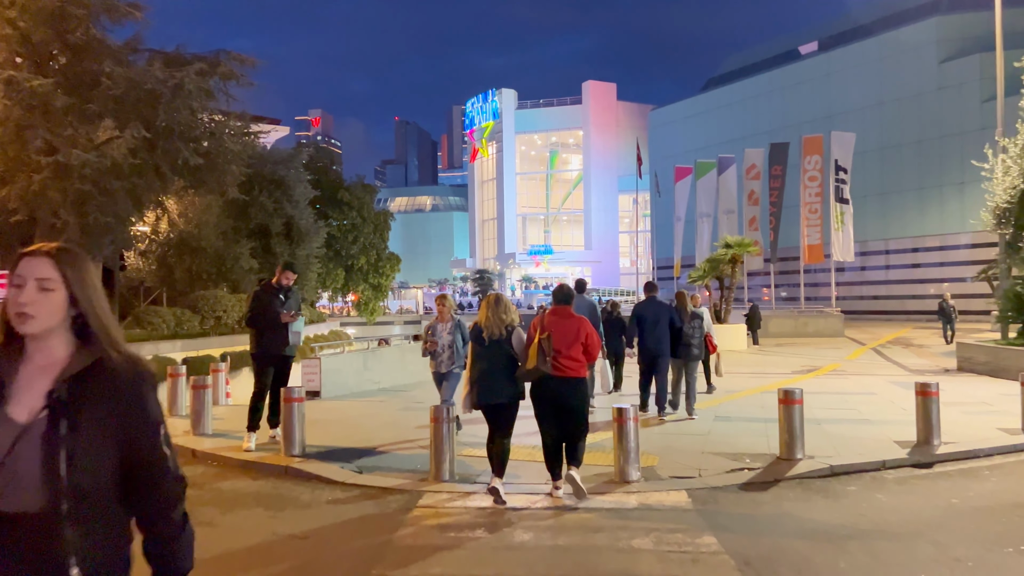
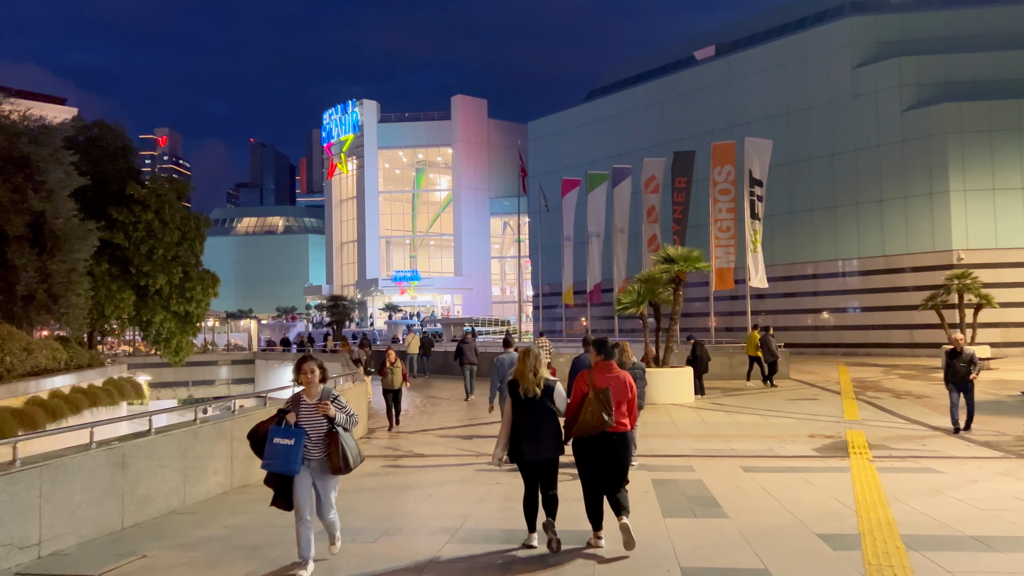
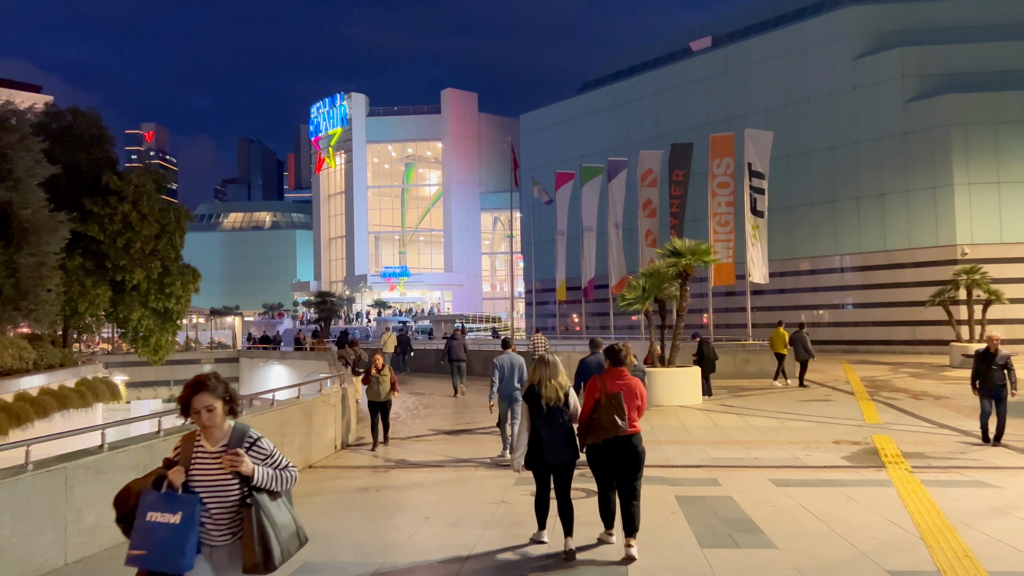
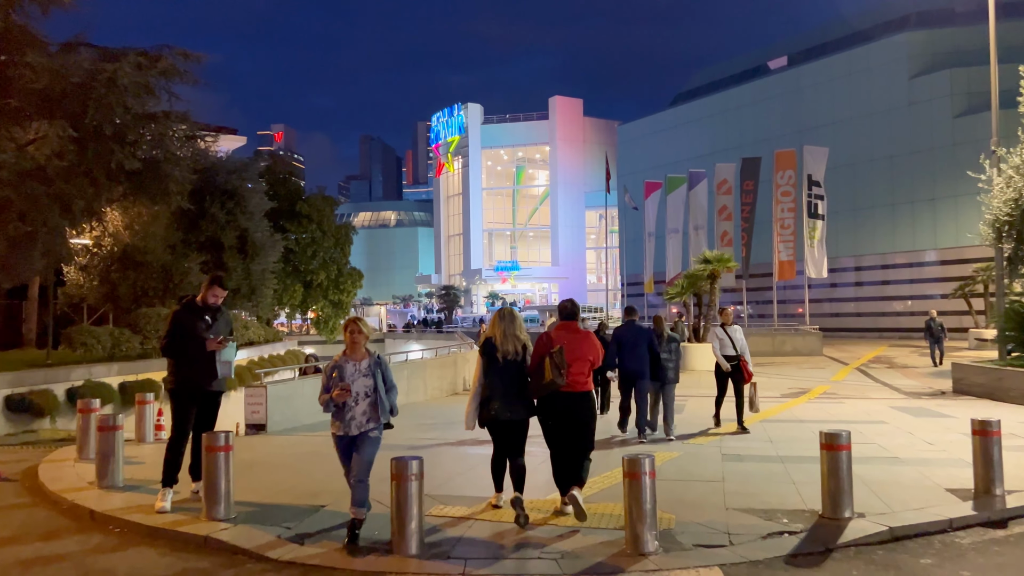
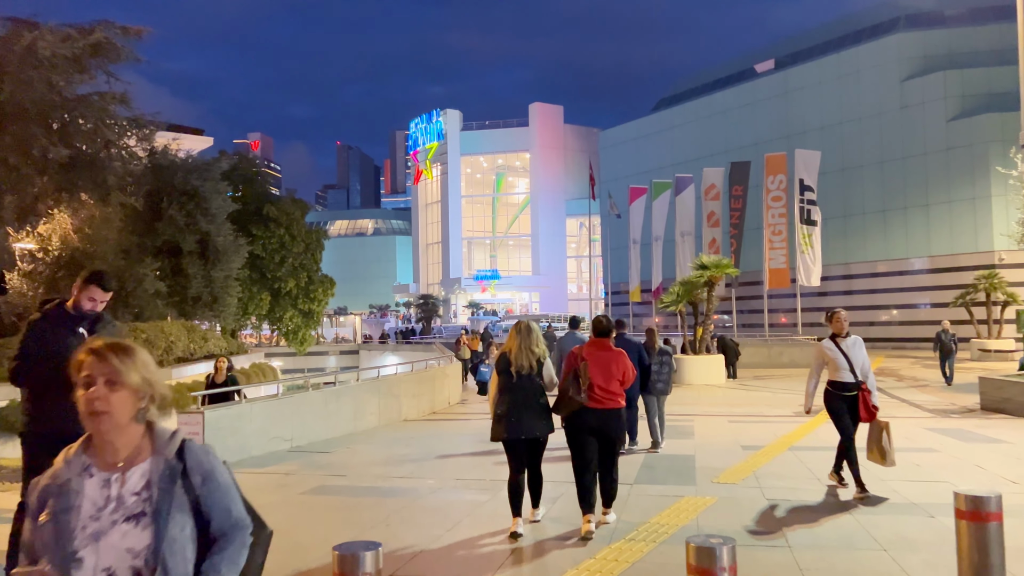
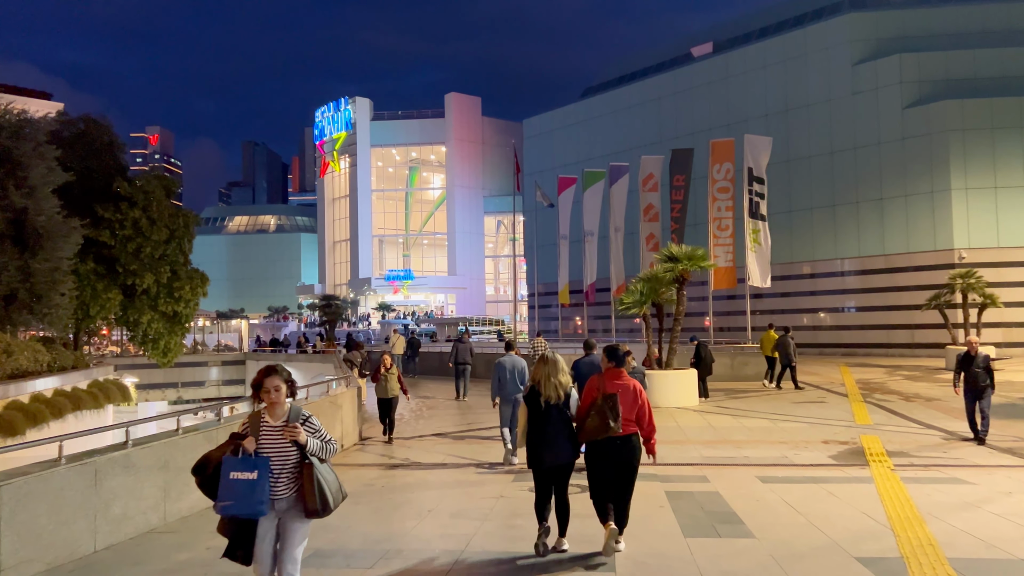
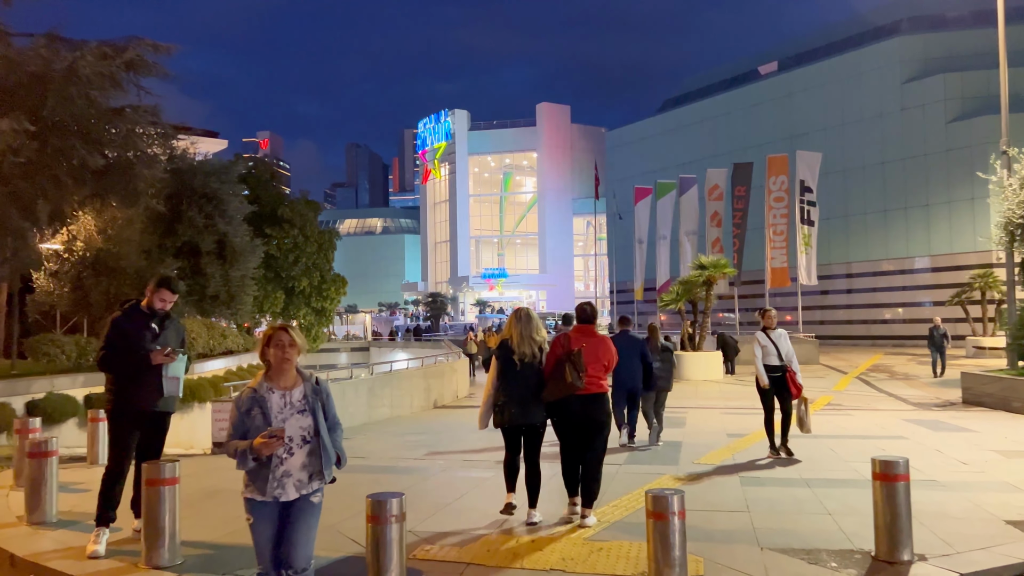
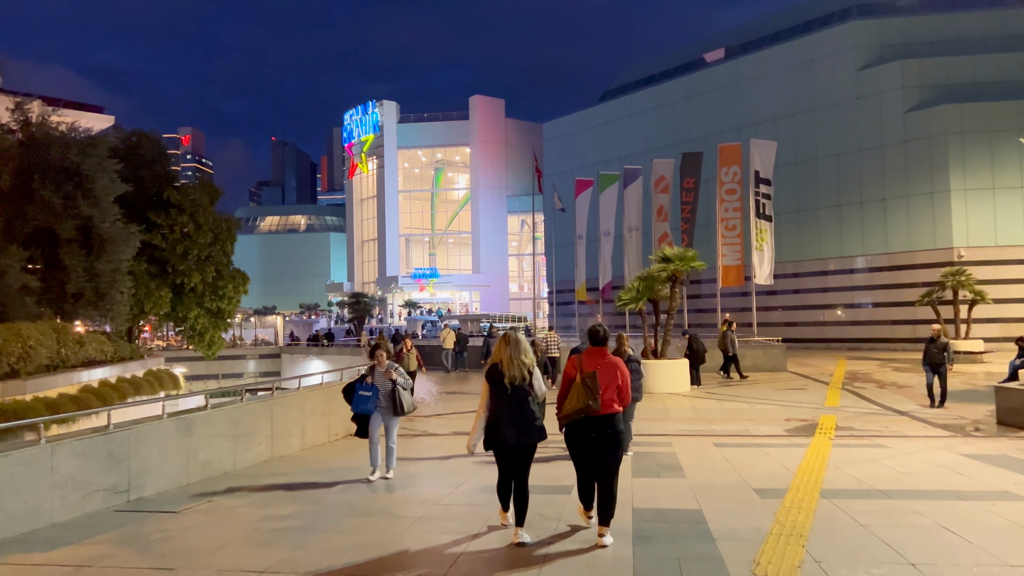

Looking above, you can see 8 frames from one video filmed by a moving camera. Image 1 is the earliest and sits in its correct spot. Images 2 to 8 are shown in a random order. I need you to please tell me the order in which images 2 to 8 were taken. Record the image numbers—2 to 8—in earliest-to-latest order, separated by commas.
4, 7, 5, 8, 2, 6, 3
